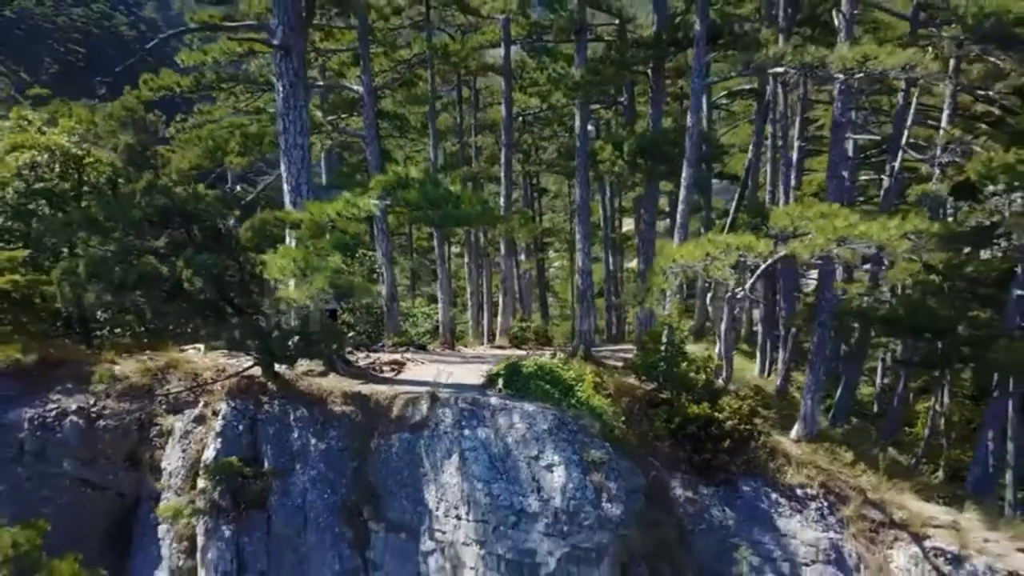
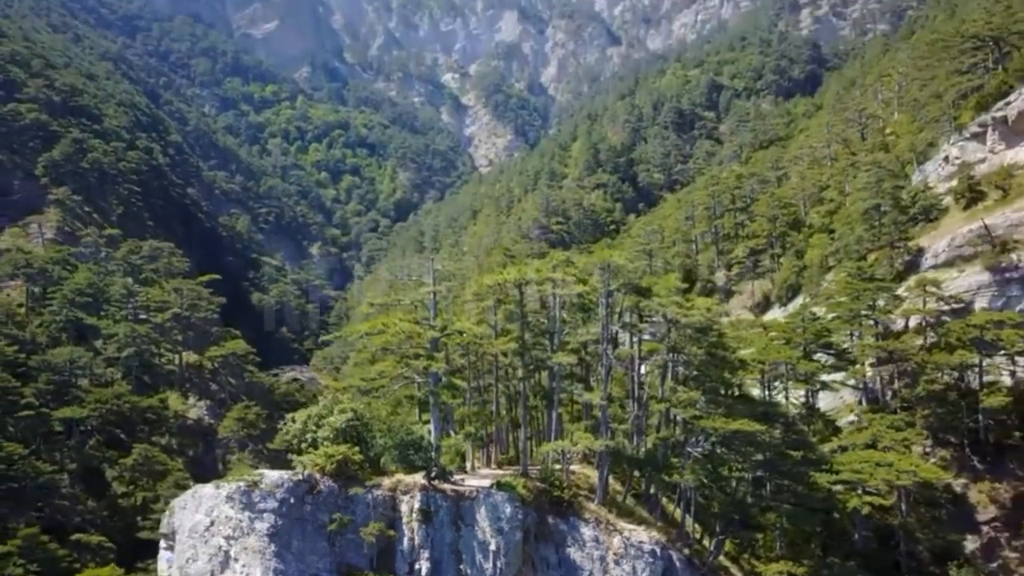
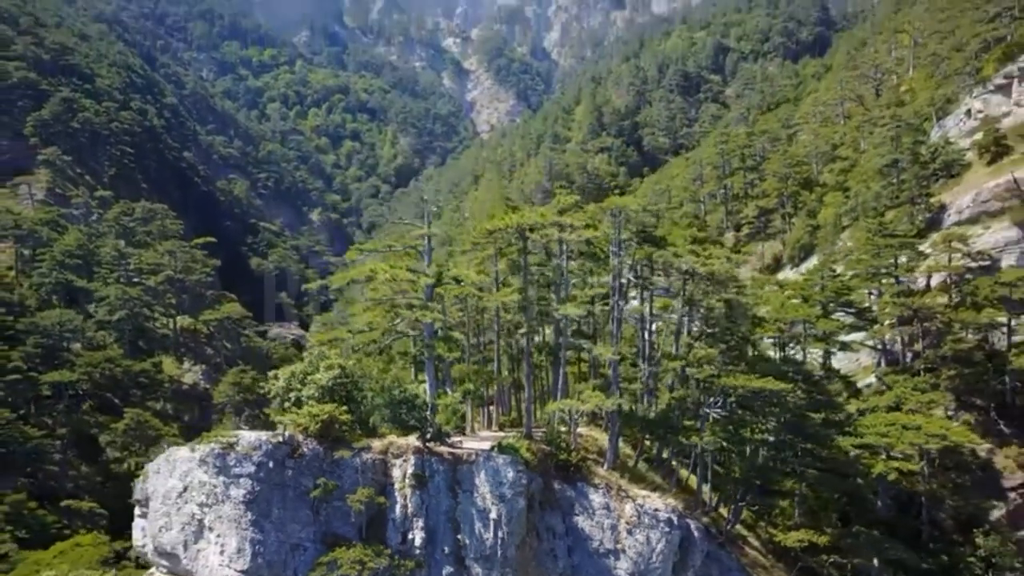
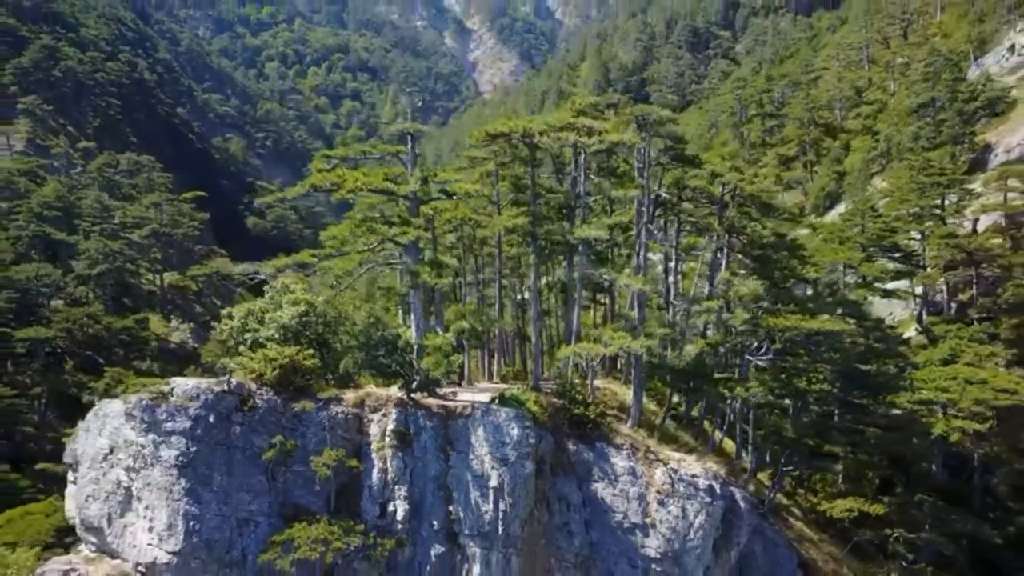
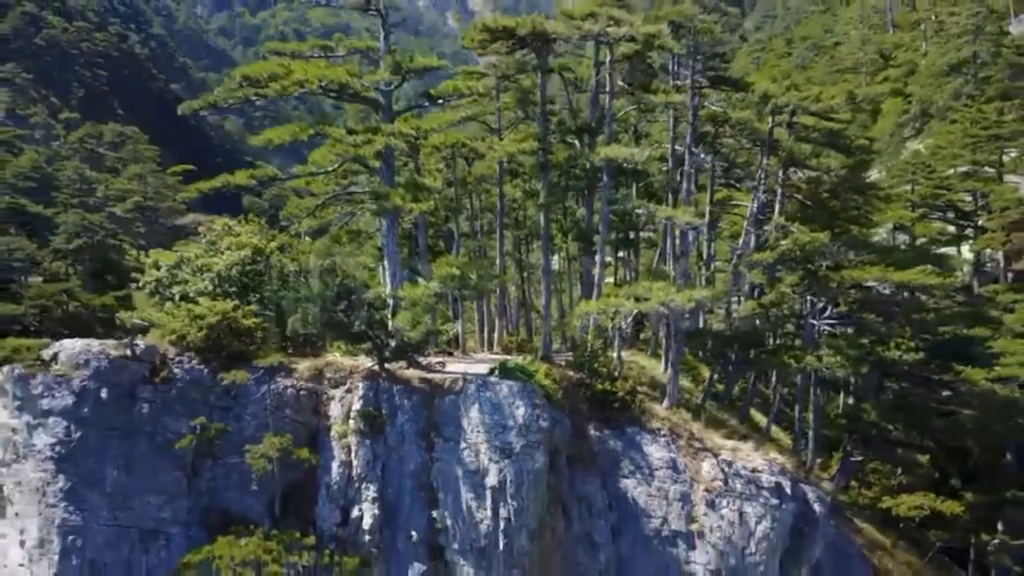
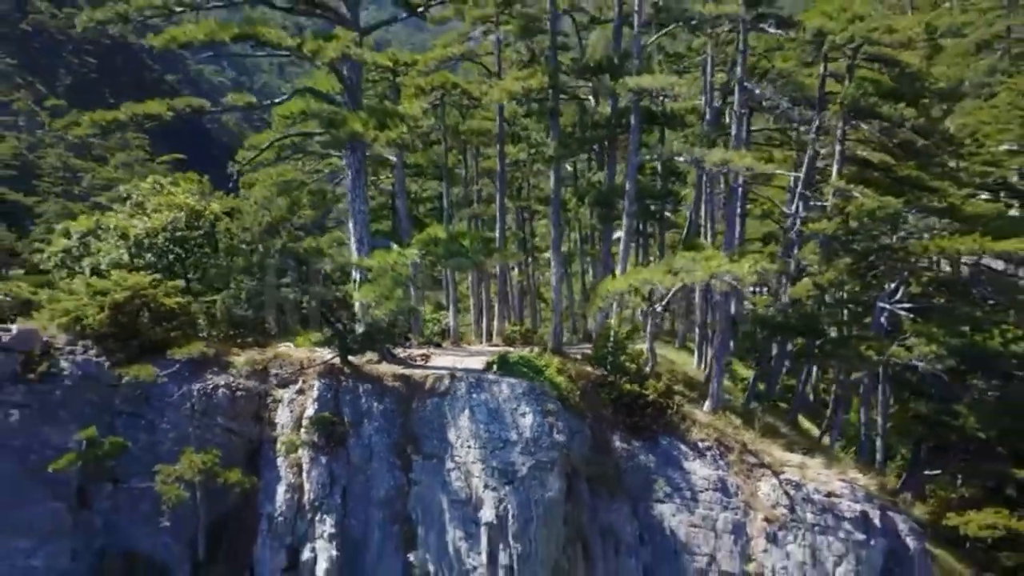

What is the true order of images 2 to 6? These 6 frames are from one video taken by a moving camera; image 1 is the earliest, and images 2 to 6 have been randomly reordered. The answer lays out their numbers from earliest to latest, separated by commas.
6, 5, 4, 3, 2
